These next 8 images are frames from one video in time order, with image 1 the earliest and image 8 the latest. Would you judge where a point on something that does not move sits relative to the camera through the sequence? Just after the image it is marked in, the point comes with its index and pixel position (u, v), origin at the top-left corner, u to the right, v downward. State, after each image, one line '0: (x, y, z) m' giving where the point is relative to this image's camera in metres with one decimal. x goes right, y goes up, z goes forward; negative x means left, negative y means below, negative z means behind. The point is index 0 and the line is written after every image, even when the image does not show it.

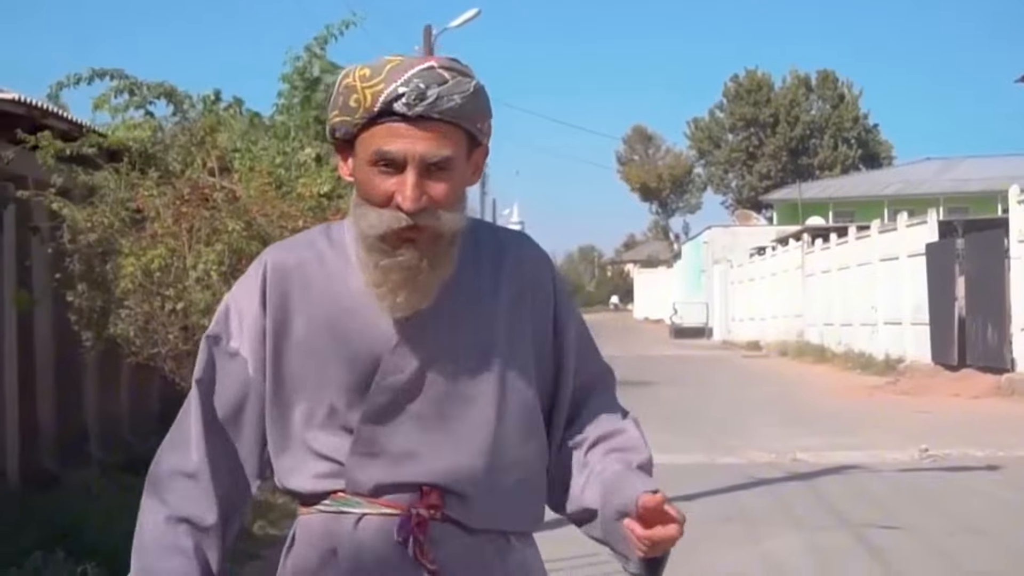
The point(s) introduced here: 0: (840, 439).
0: (+3.5, -1.6, +15.7) m
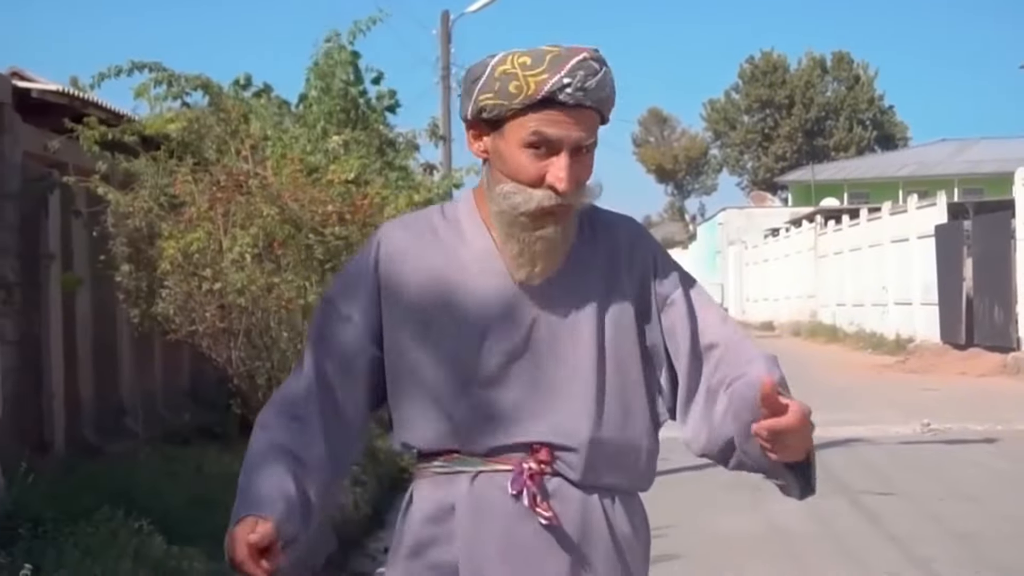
0: (+3.7, -1.4, +16.2) m
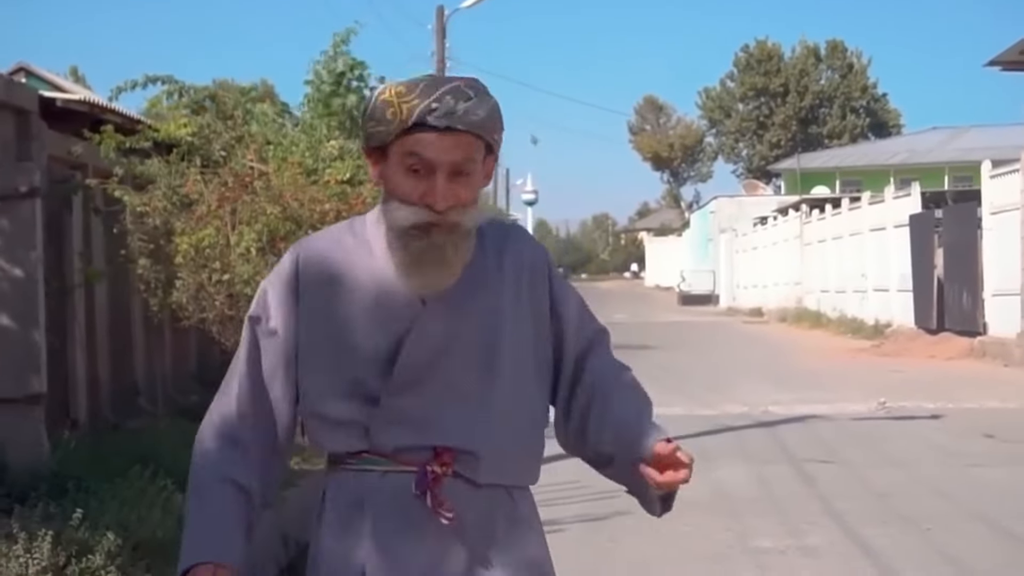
0: (+3.6, -1.3, +17.3) m
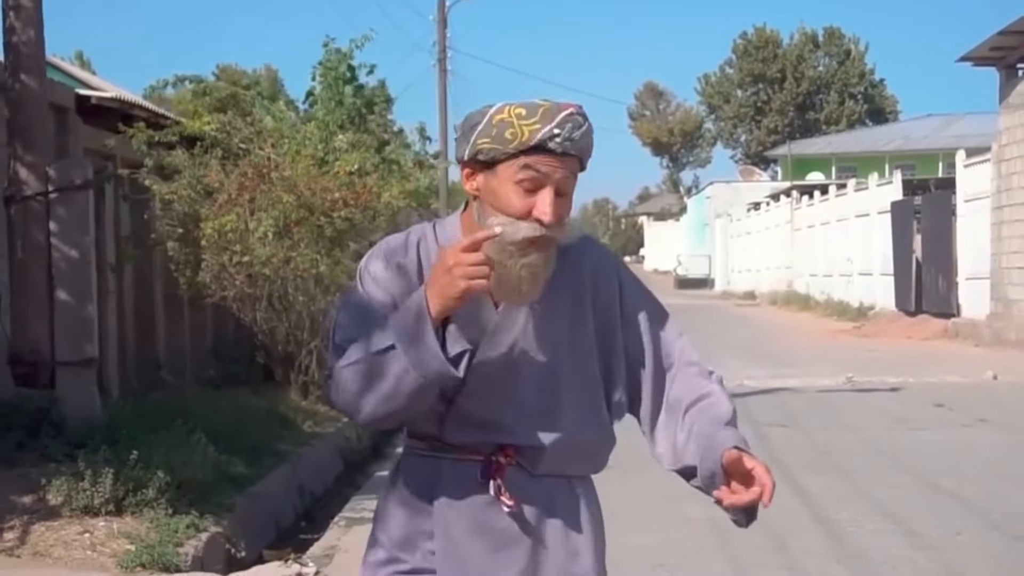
0: (+3.5, -1.0, +18.4) m
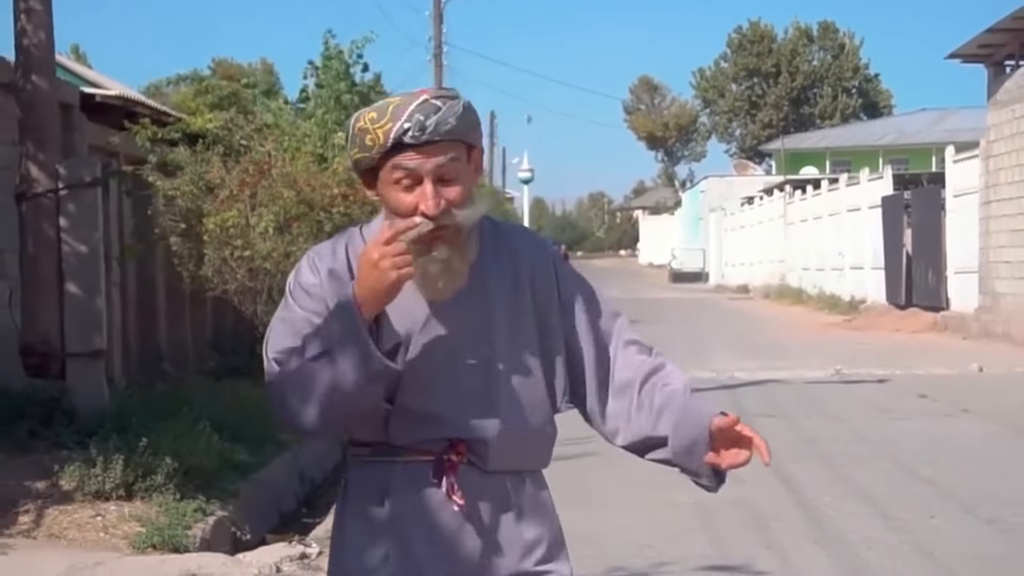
0: (+3.4, -1.0, +18.8) m
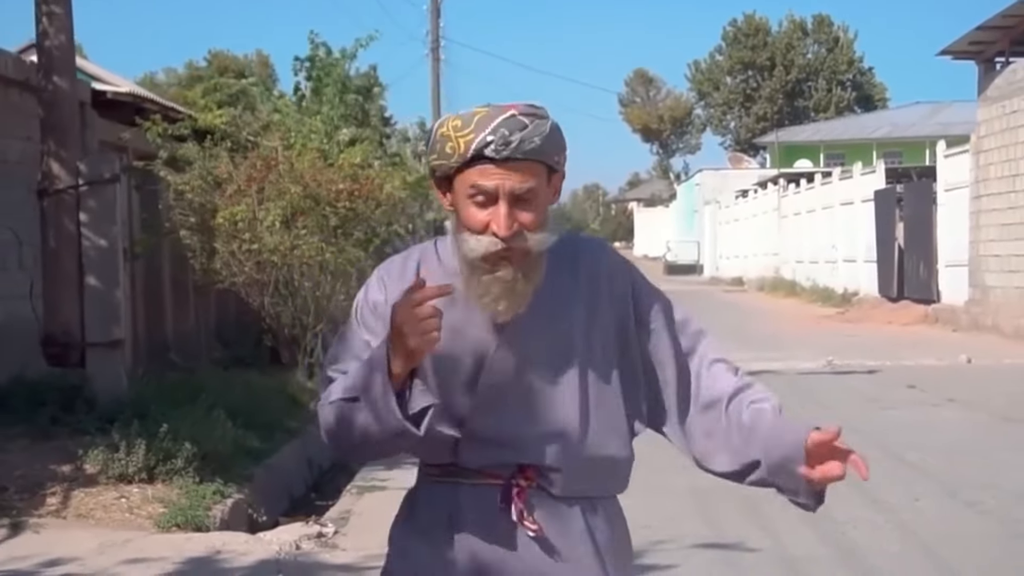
0: (+3.4, -0.9, +19.1) m
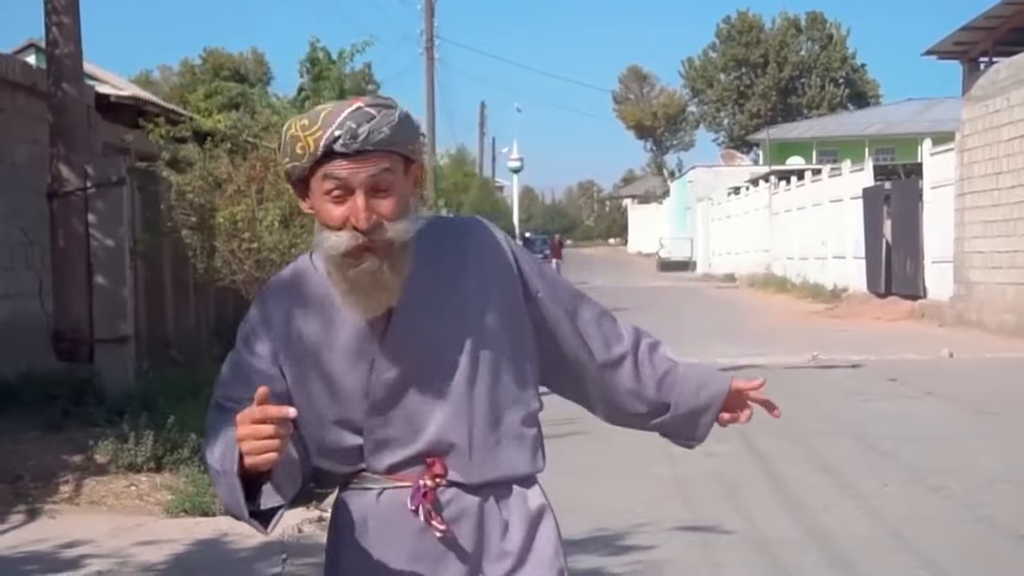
0: (+3.3, -0.8, +19.5) m
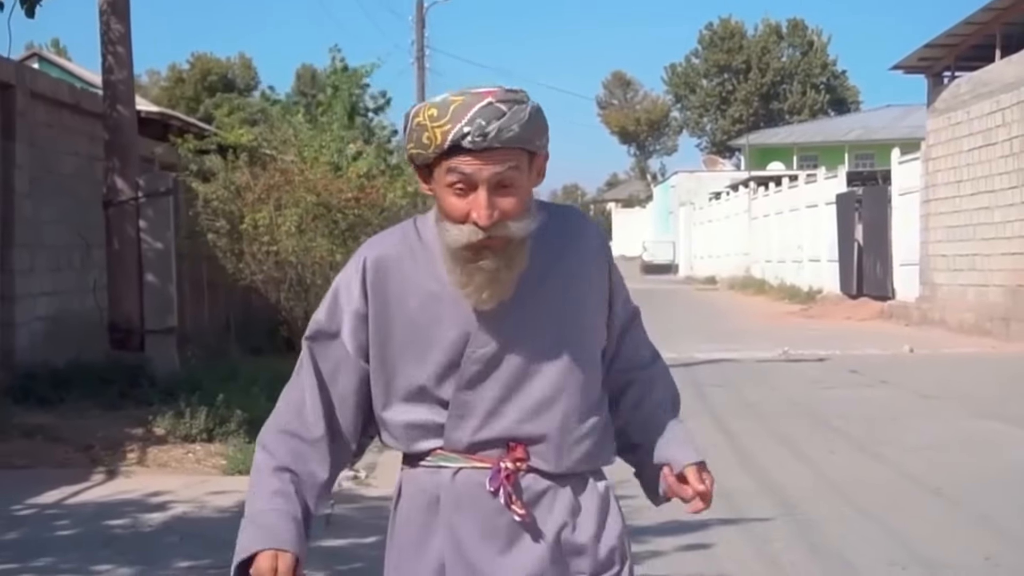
0: (+3.2, -0.8, +20.9) m
